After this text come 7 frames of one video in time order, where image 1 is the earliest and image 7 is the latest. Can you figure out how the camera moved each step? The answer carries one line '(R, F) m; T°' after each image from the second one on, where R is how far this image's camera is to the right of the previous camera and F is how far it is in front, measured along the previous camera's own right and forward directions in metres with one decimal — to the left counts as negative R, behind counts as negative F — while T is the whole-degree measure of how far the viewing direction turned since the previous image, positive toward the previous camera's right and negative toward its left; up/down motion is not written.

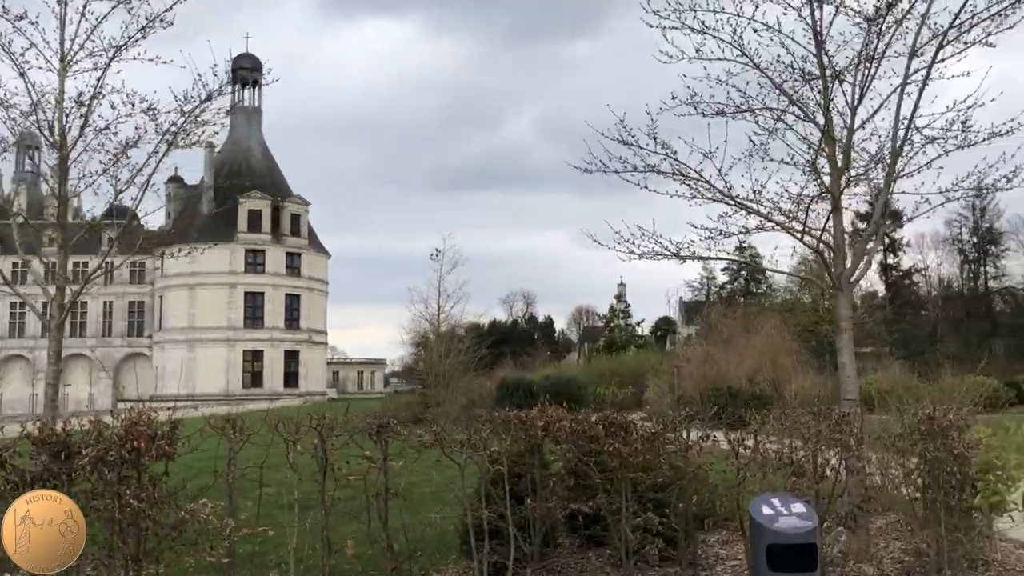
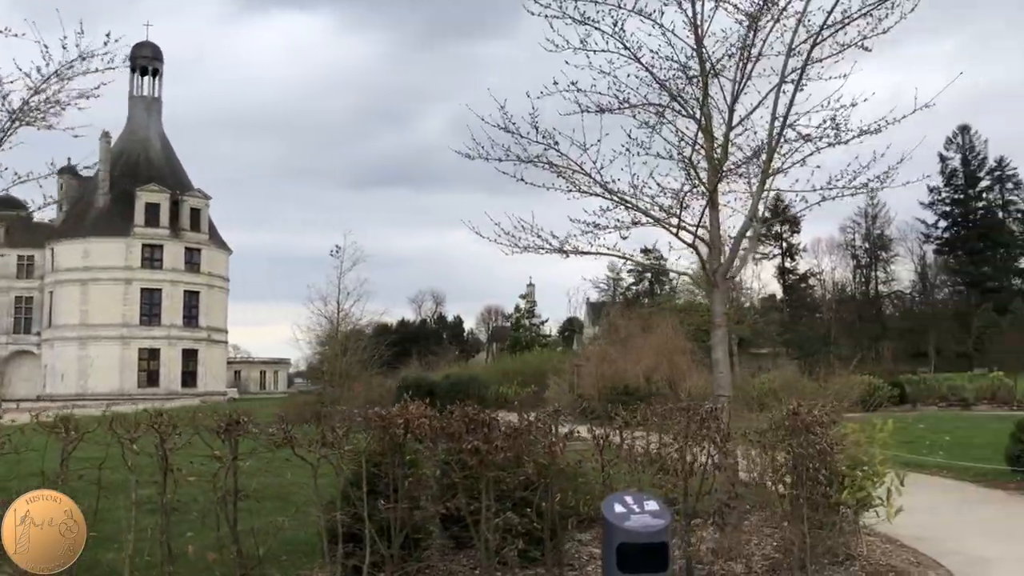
(+0.4, +0.3) m; +7°
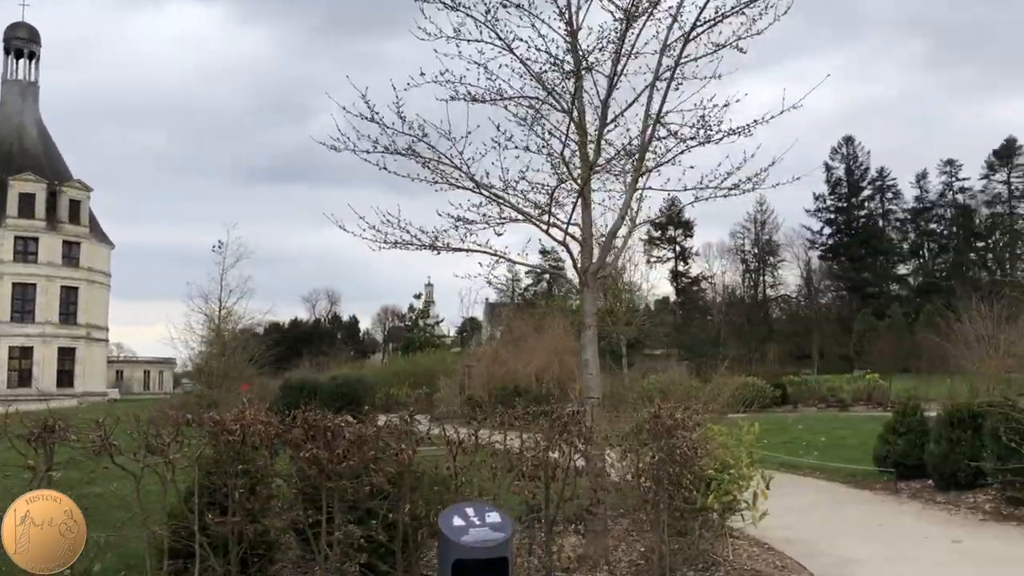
(+0.4, +0.4) m; +7°
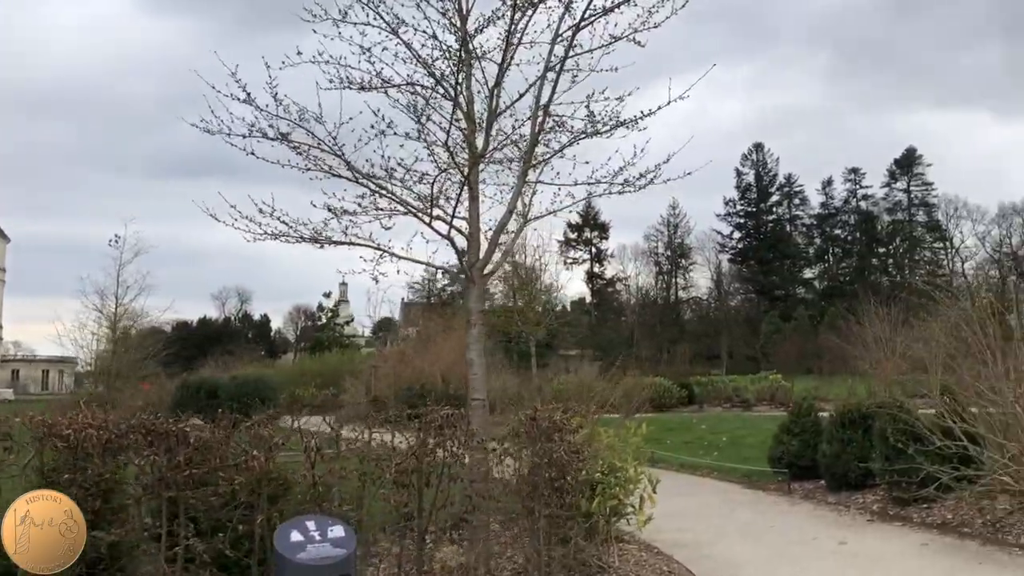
(+0.4, +0.4) m; +6°
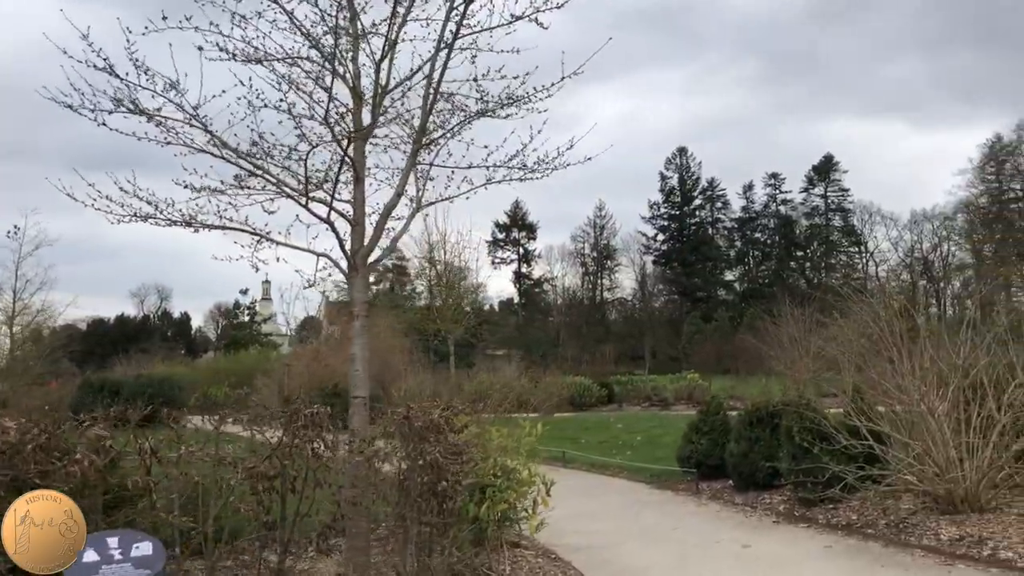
(+0.4, +0.6) m; +5°
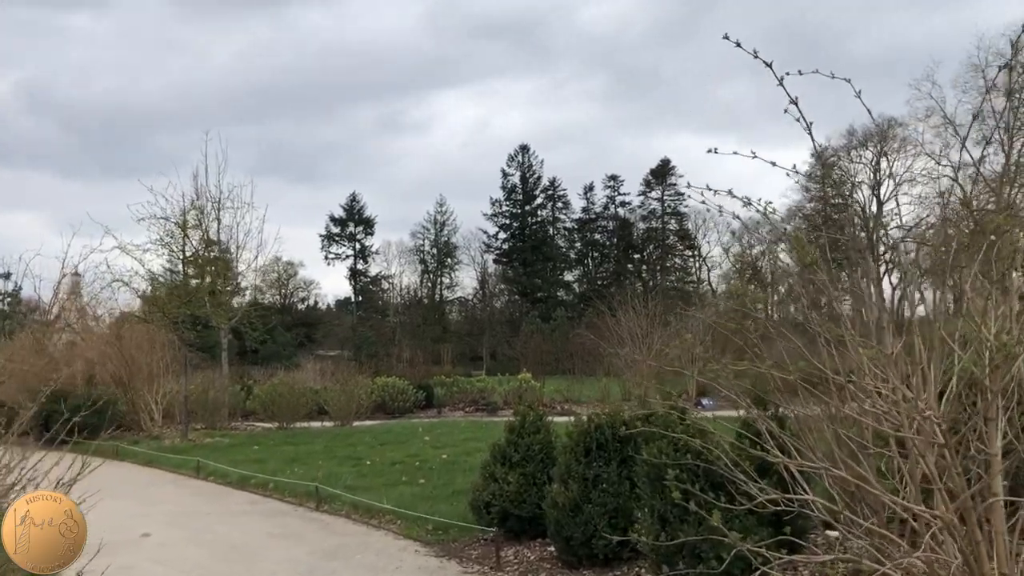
(+1.3, +4.1) m; +12°
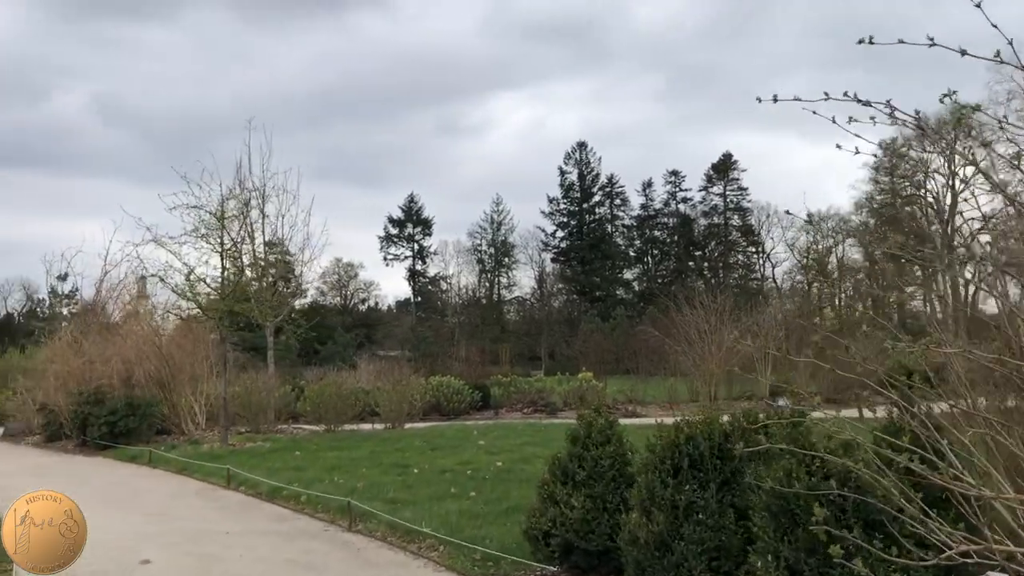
(0.0, +1.3) m; -4°
